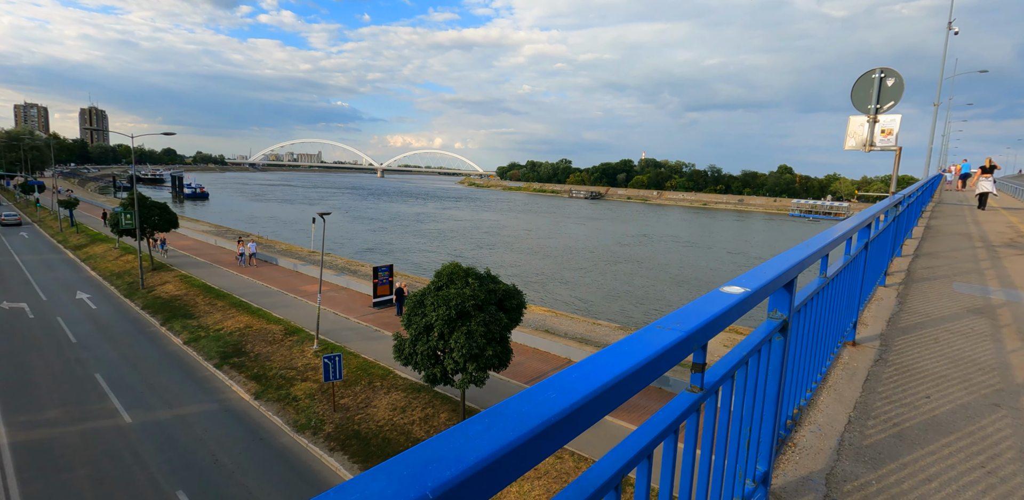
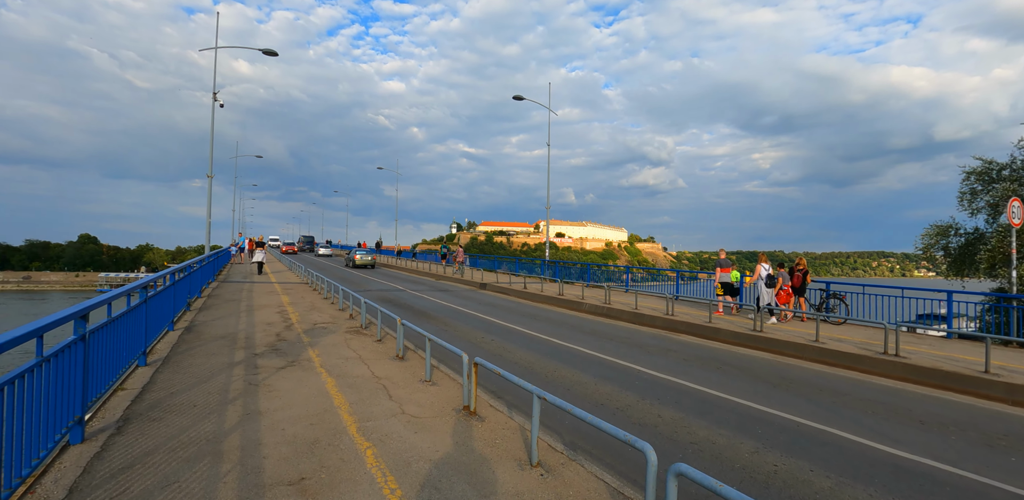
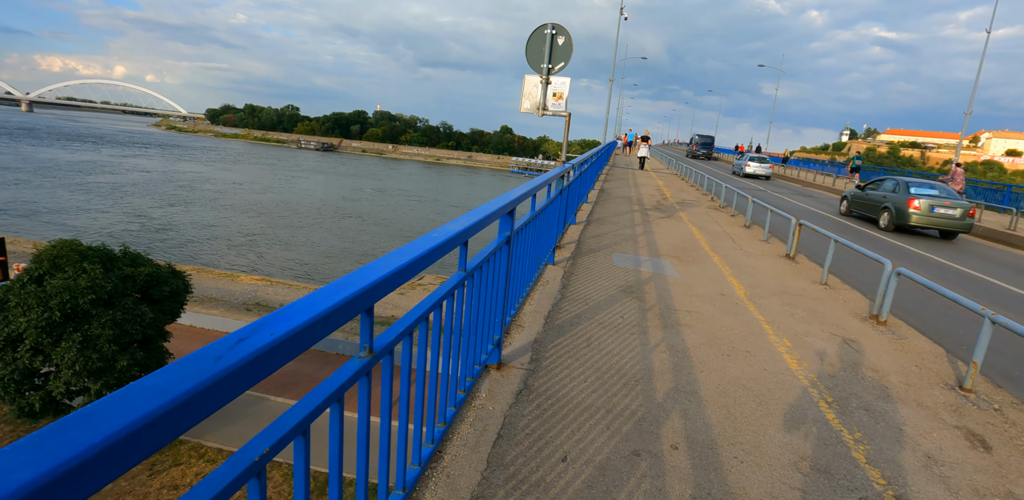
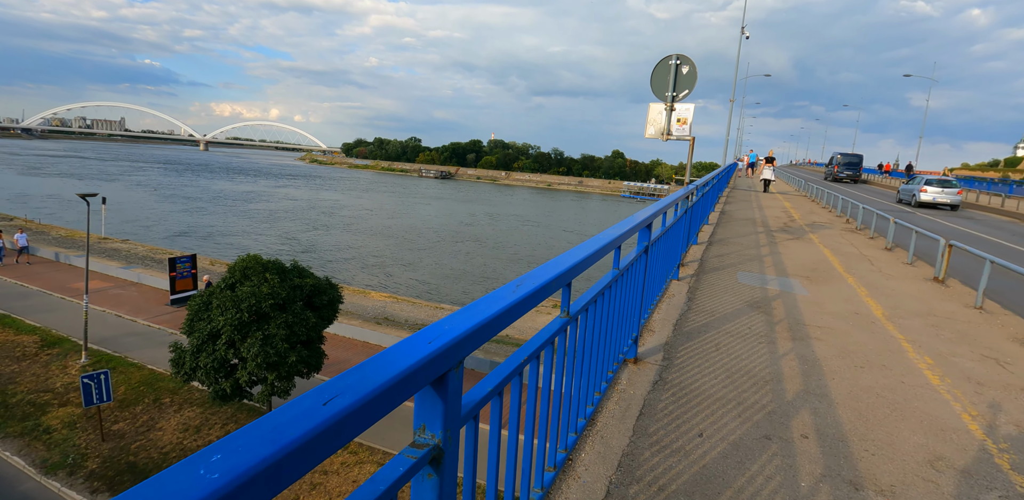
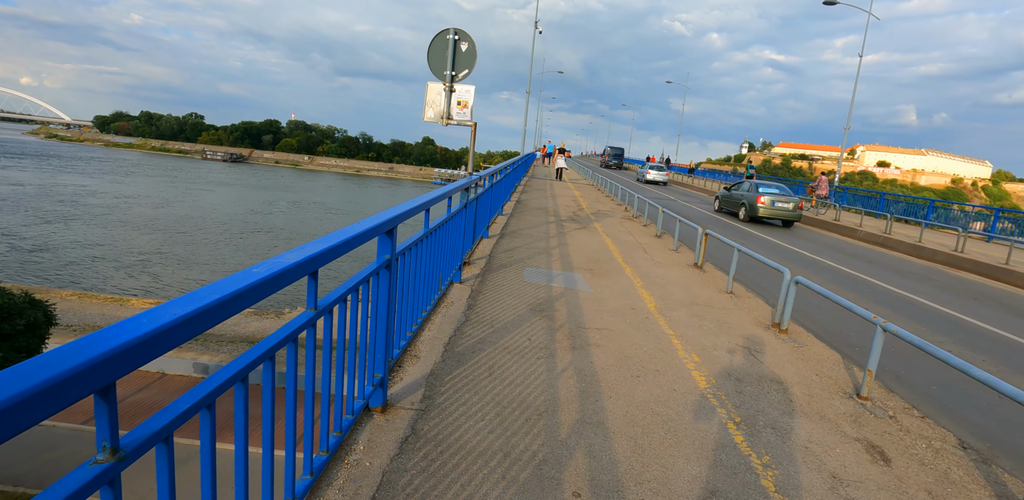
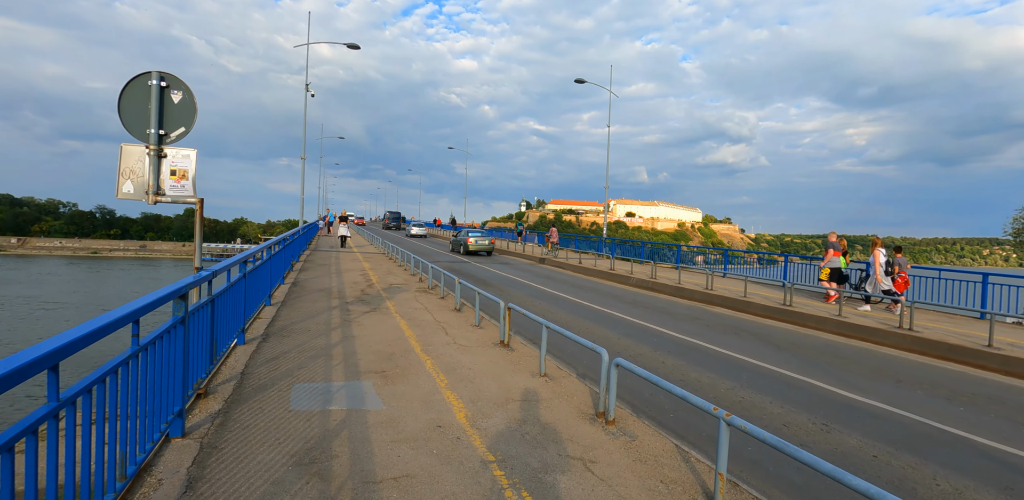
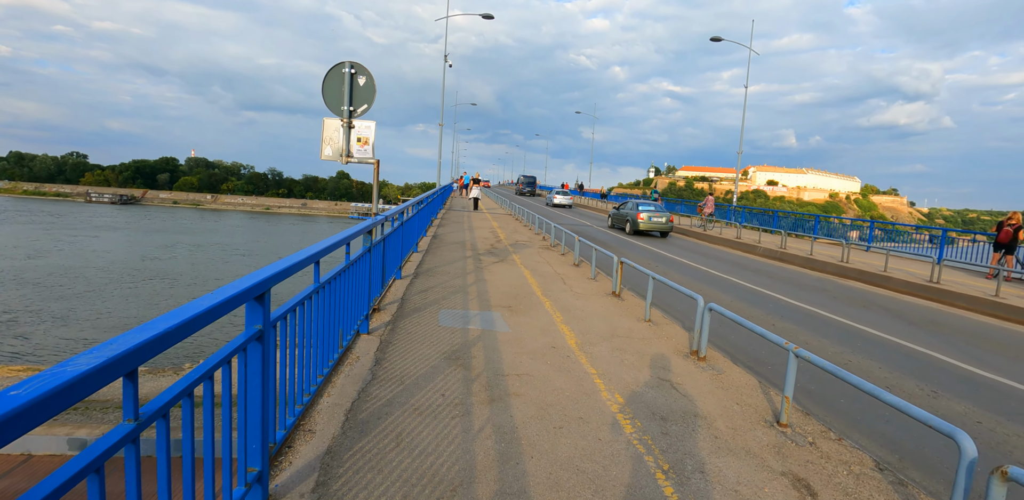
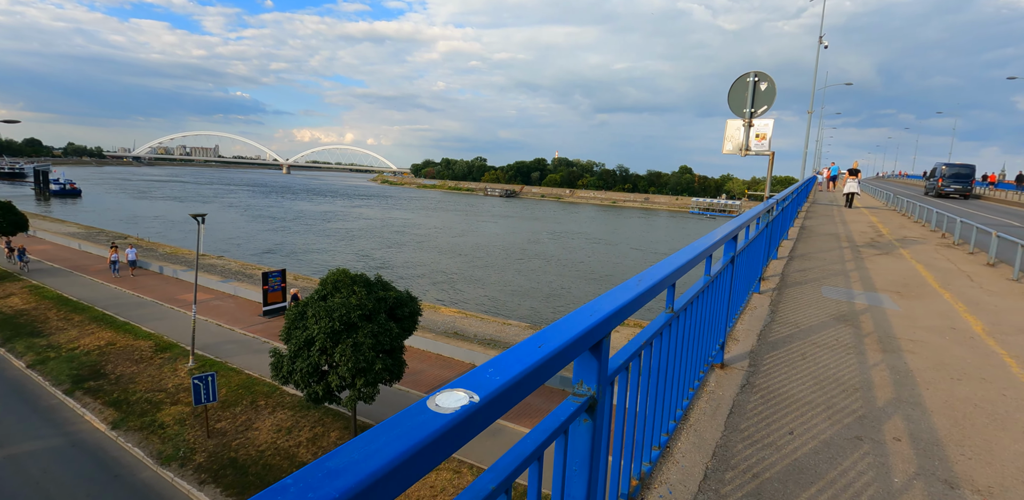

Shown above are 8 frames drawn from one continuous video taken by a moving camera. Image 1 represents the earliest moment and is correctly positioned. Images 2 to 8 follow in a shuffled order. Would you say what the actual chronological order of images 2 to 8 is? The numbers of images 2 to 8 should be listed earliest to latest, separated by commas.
8, 4, 3, 5, 7, 6, 2
